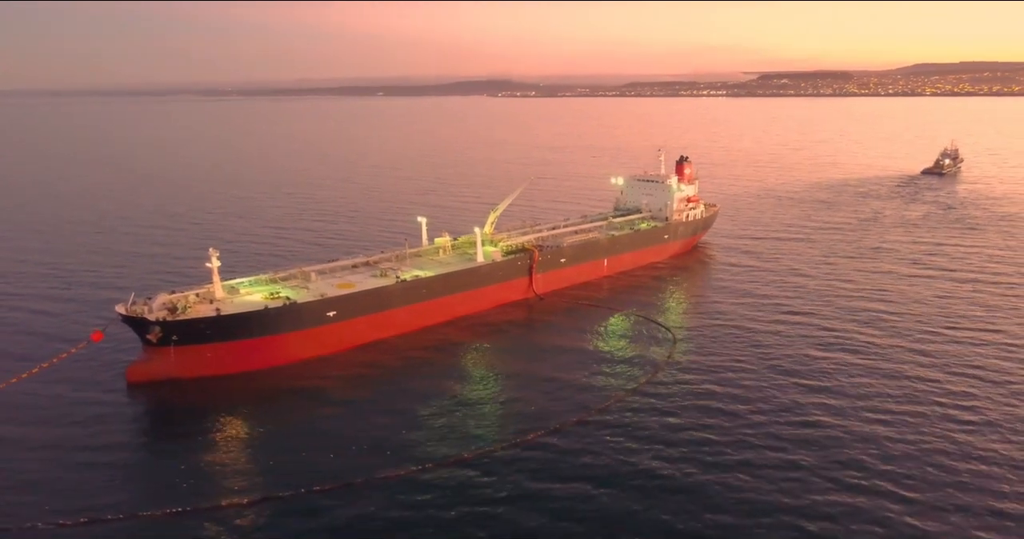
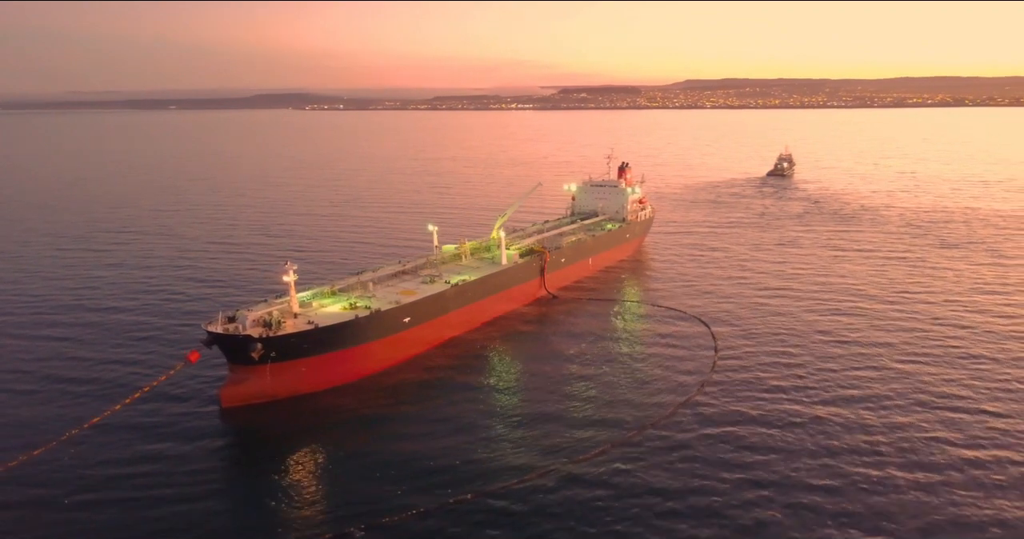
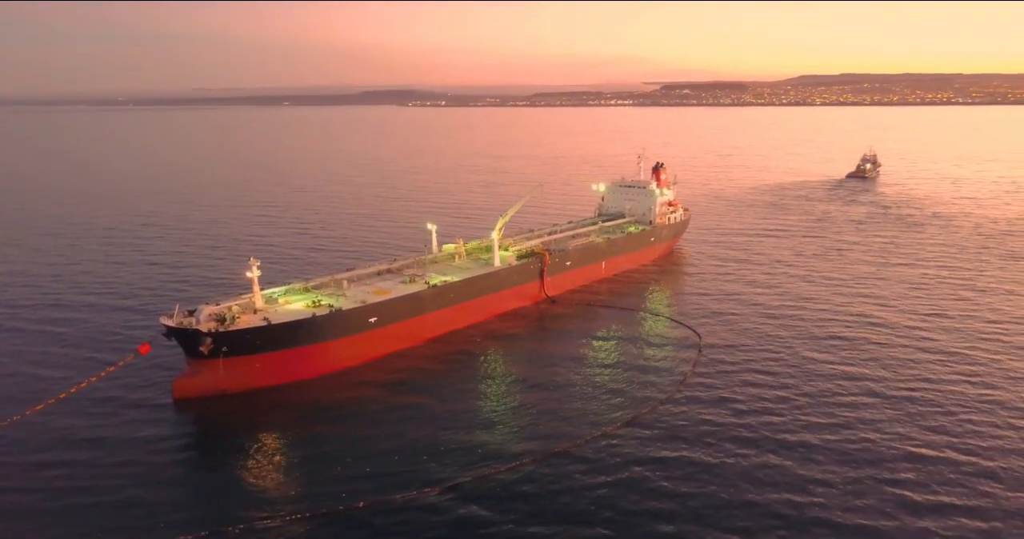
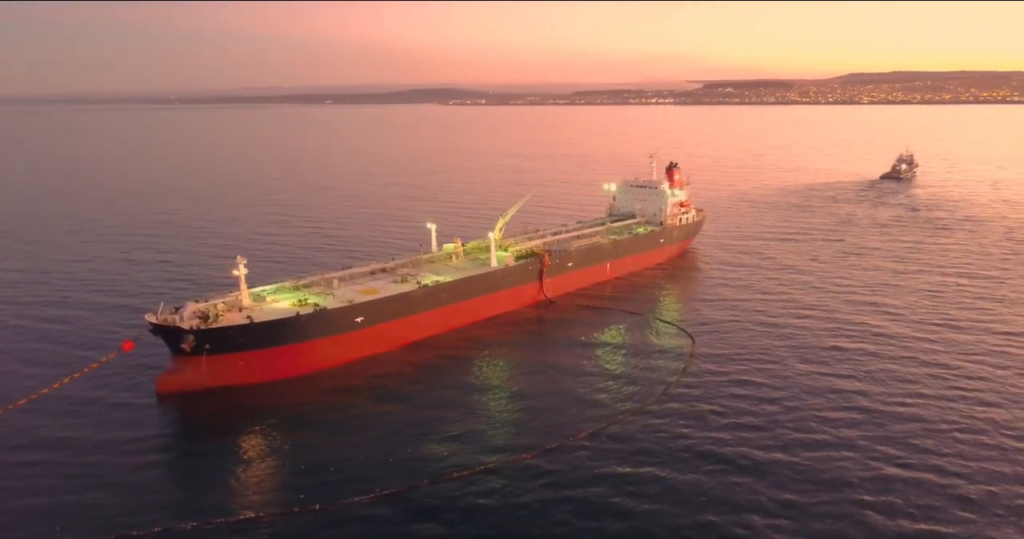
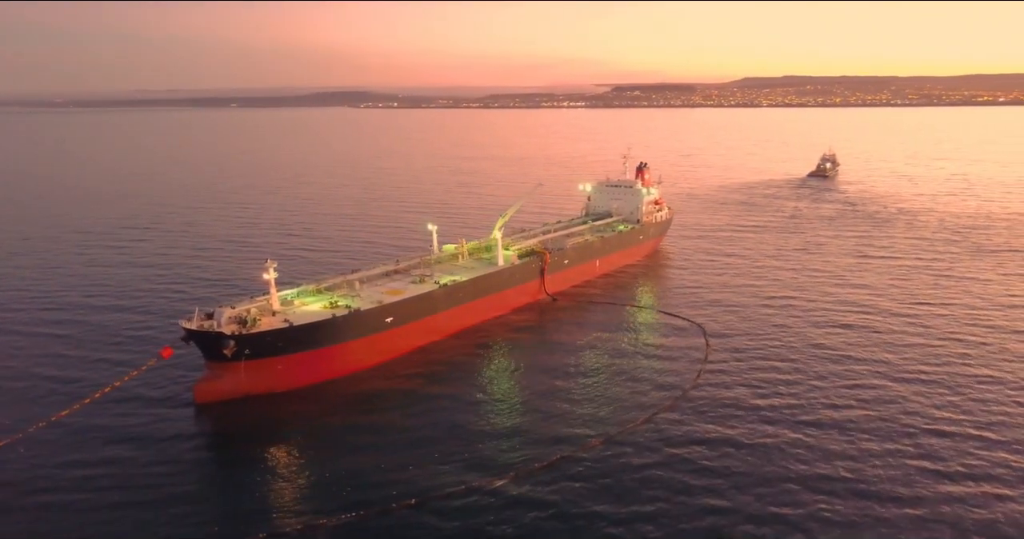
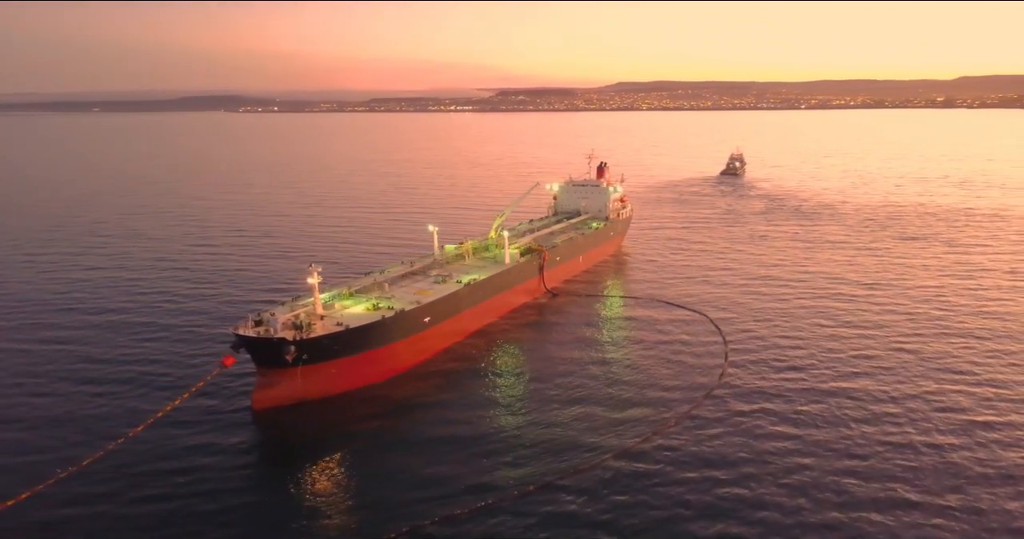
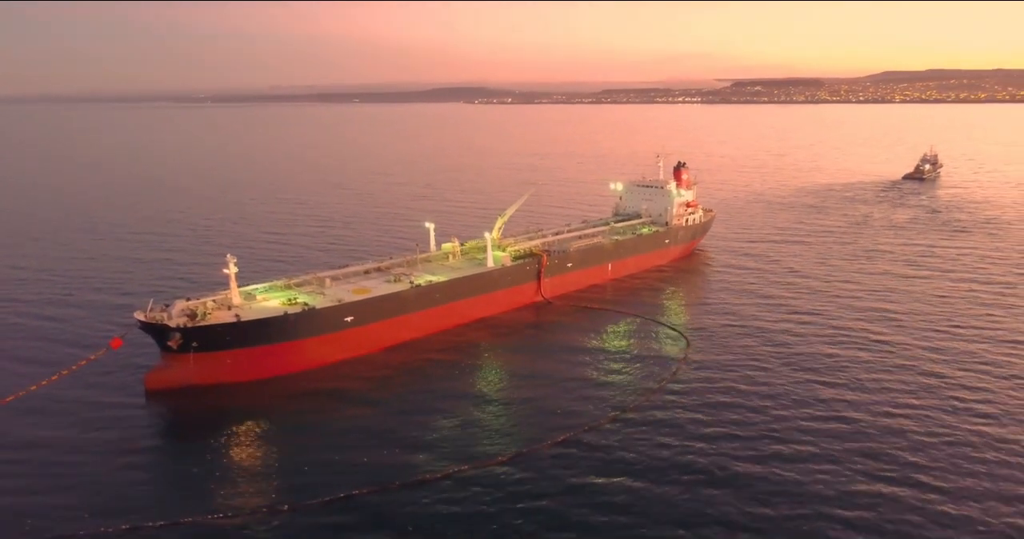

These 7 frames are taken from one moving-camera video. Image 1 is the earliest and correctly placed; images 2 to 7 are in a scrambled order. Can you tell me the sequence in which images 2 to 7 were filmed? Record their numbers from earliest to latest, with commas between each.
7, 4, 3, 5, 2, 6
